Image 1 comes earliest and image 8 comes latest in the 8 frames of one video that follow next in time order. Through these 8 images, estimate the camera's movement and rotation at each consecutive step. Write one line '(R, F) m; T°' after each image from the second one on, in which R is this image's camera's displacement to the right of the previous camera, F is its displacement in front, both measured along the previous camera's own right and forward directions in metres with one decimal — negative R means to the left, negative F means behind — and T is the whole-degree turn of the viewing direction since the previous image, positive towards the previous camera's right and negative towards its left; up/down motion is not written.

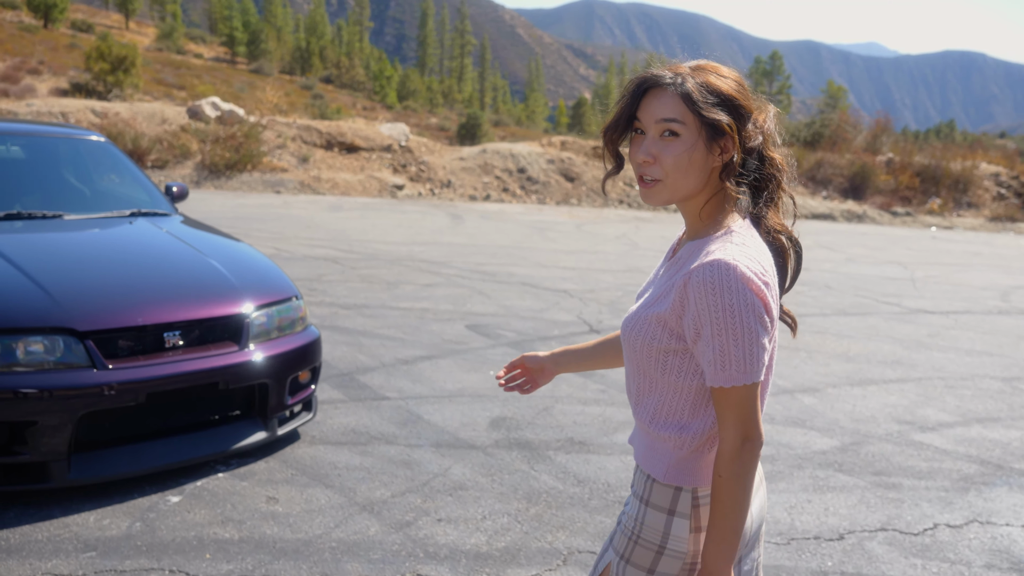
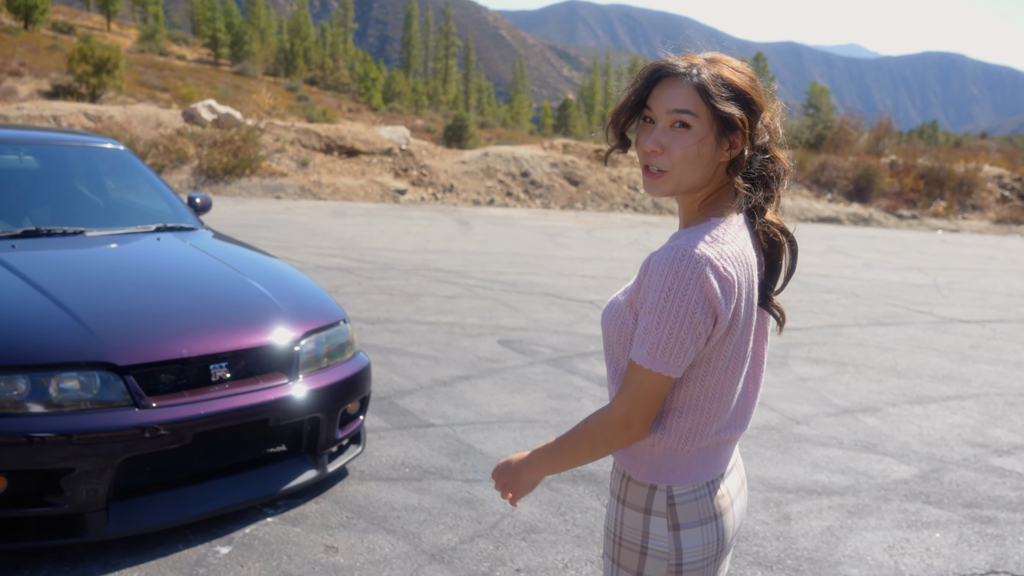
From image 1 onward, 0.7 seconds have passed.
(-0.4, +0.3) m; +1°
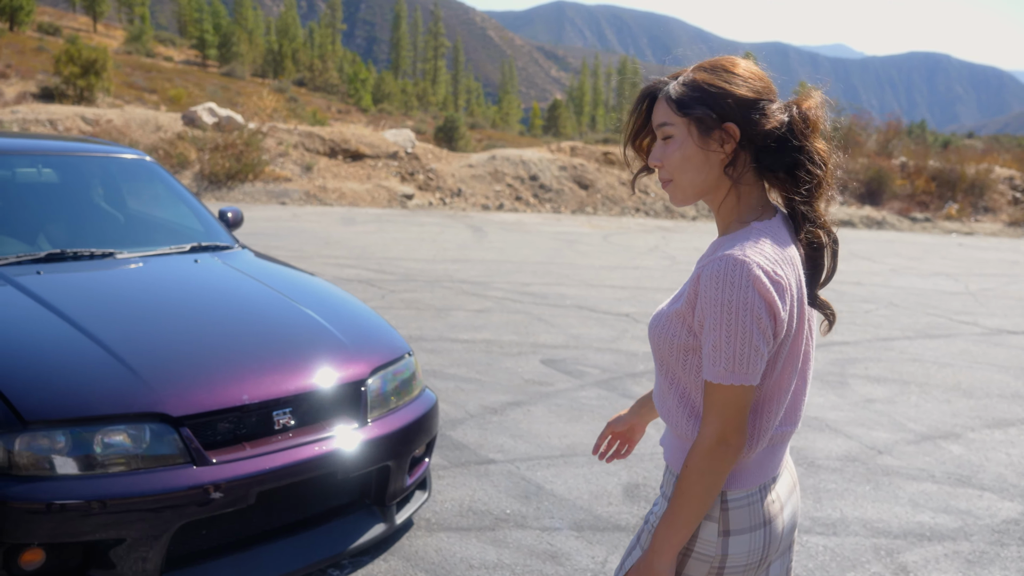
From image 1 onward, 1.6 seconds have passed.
(-0.4, +0.4) m; +1°
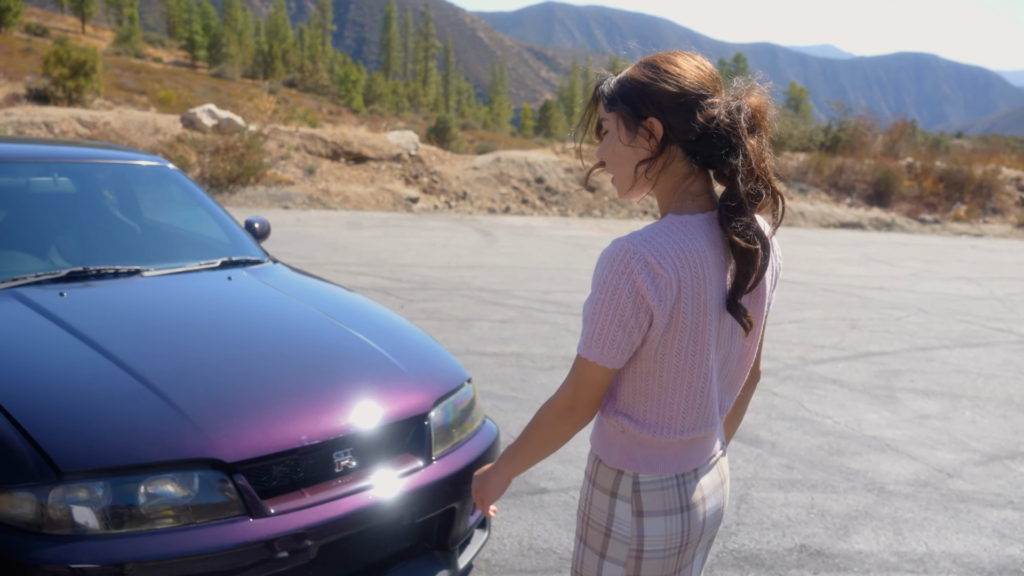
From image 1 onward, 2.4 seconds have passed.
(-0.3, +0.3) m; +1°
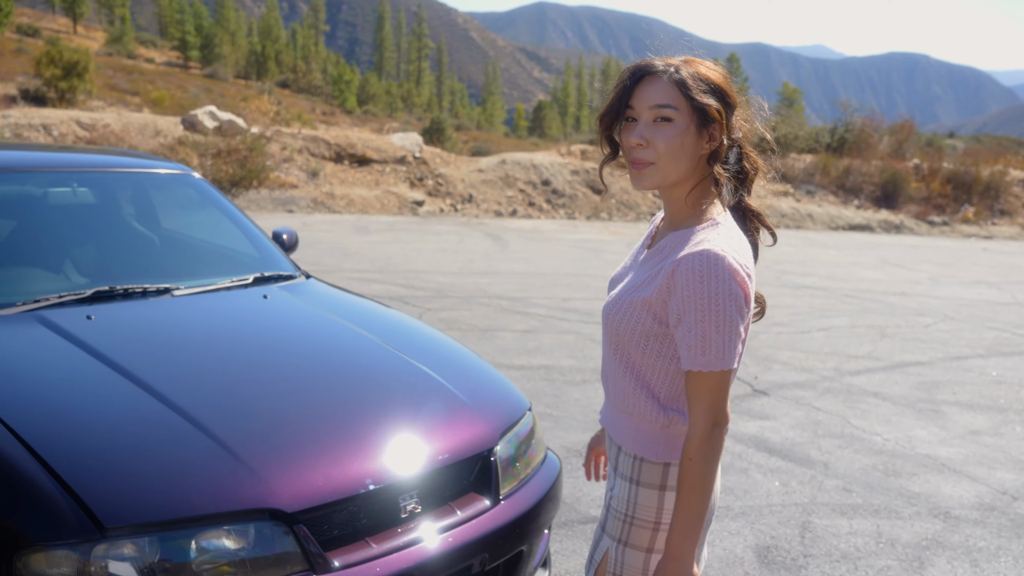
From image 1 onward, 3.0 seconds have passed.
(-0.2, +0.2) m; 0°
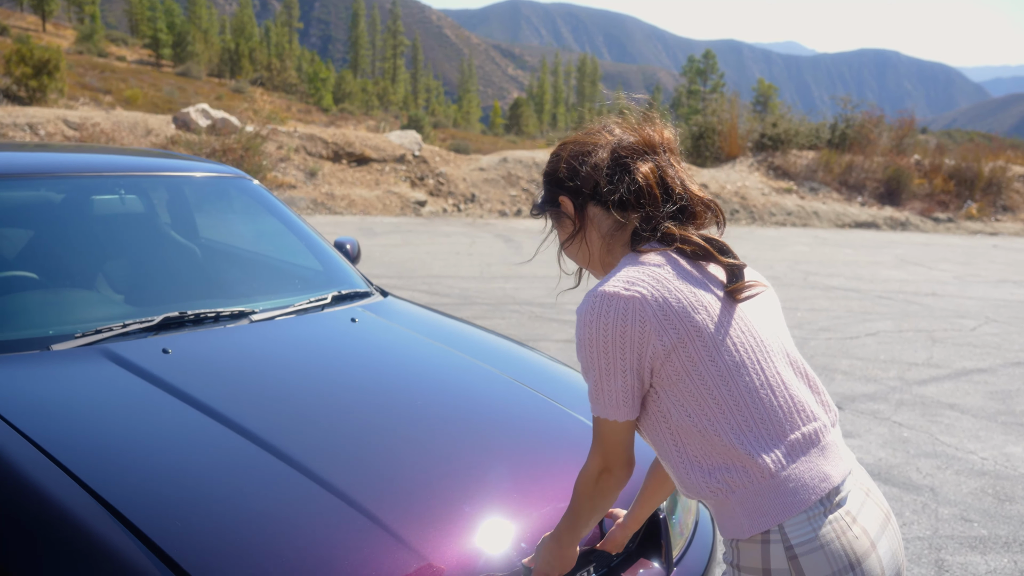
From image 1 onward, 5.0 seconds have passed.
(-0.5, +0.4) m; +2°
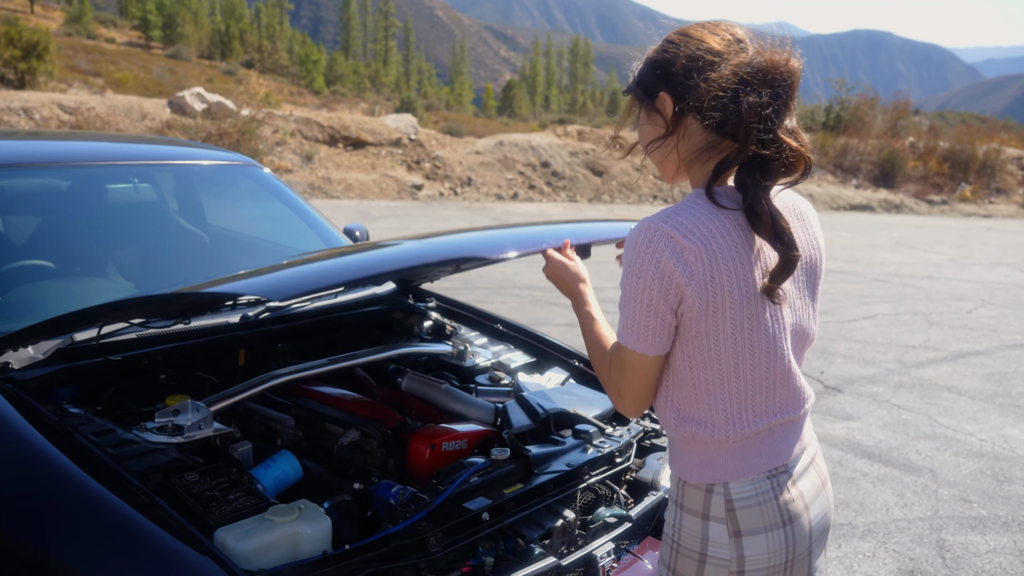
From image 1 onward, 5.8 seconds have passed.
(-0.1, 0.0) m; 0°
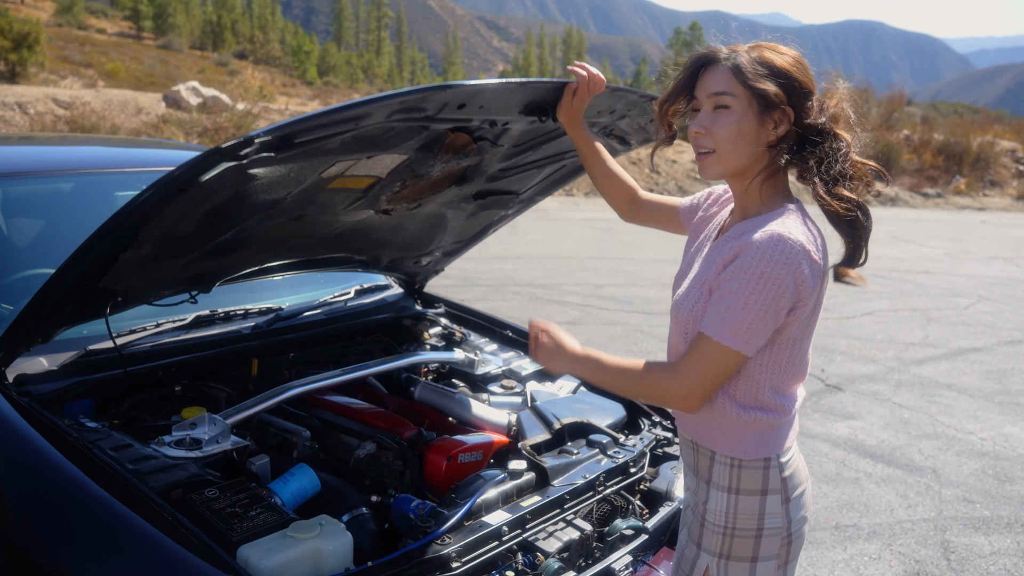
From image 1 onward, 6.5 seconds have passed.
(-0.1, 0.0) m; 0°
